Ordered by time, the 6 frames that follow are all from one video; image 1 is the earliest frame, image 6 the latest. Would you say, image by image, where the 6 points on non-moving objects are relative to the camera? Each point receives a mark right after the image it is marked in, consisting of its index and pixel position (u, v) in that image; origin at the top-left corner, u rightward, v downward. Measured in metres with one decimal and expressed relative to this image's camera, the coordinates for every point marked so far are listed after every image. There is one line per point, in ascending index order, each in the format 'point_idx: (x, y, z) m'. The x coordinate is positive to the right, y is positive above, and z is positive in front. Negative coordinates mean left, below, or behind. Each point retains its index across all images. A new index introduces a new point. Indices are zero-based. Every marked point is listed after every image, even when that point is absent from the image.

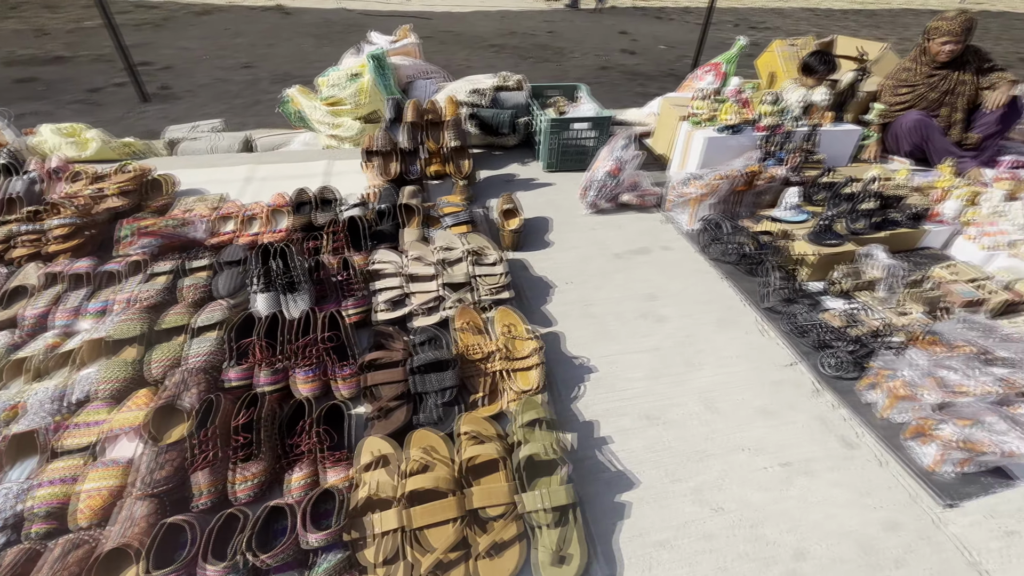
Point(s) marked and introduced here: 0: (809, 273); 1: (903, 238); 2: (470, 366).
0: (+2.3, +0.1, +3.6) m
1: (+3.2, +0.4, +3.8) m
2: (-0.2, -0.5, +2.7) m
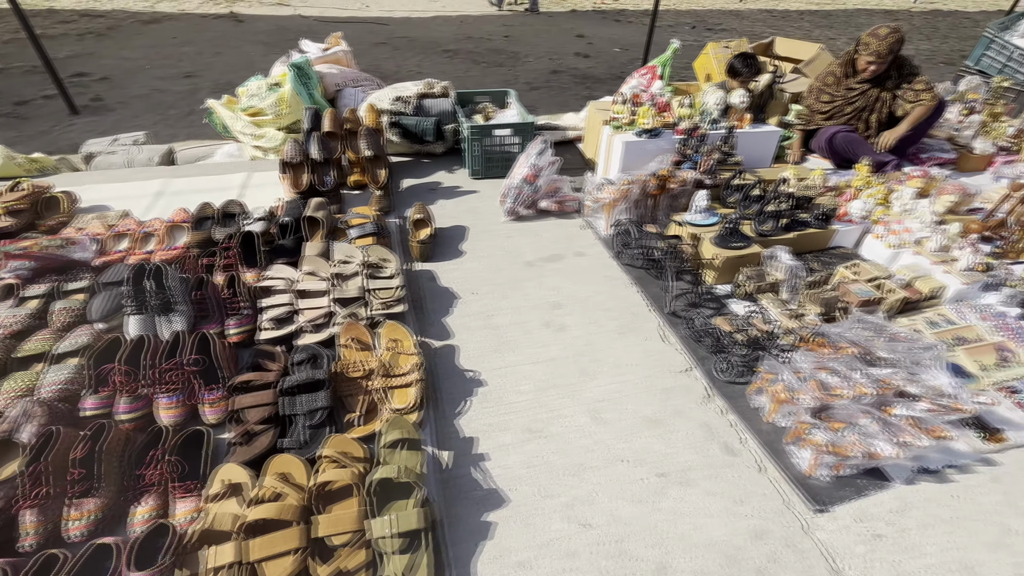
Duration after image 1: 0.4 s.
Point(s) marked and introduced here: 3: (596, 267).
0: (+1.6, +0.1, +3.6) m
1: (+2.5, +0.4, +3.8) m
2: (-0.9, -0.5, +2.6) m
3: (+0.7, +0.2, +3.8) m
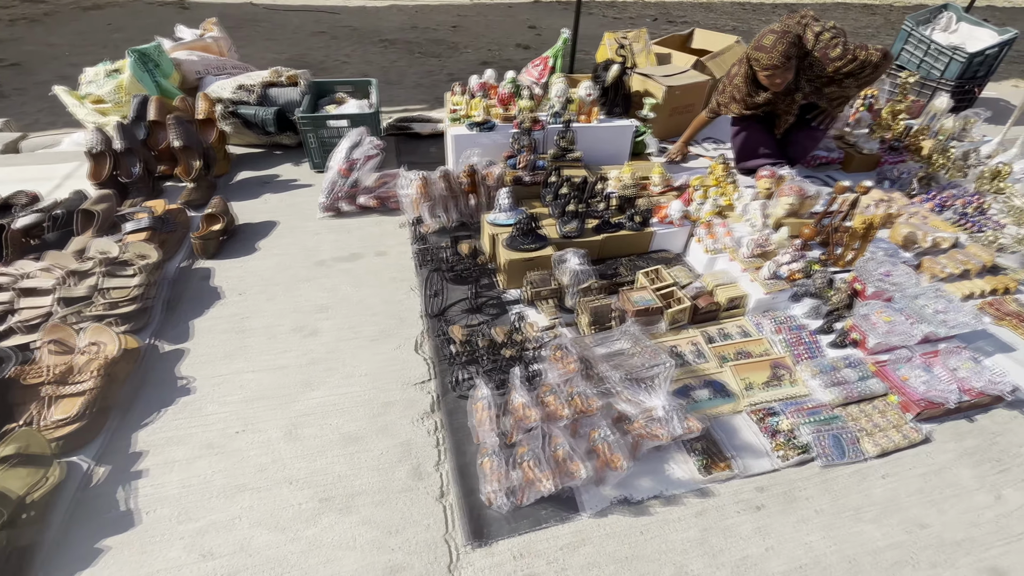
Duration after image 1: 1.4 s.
0: (-0.1, +0.1, +3.3) m
1: (+0.9, +0.4, +3.6) m
2: (-2.6, -0.5, +2.4) m
3: (-0.9, +0.2, +3.6) m
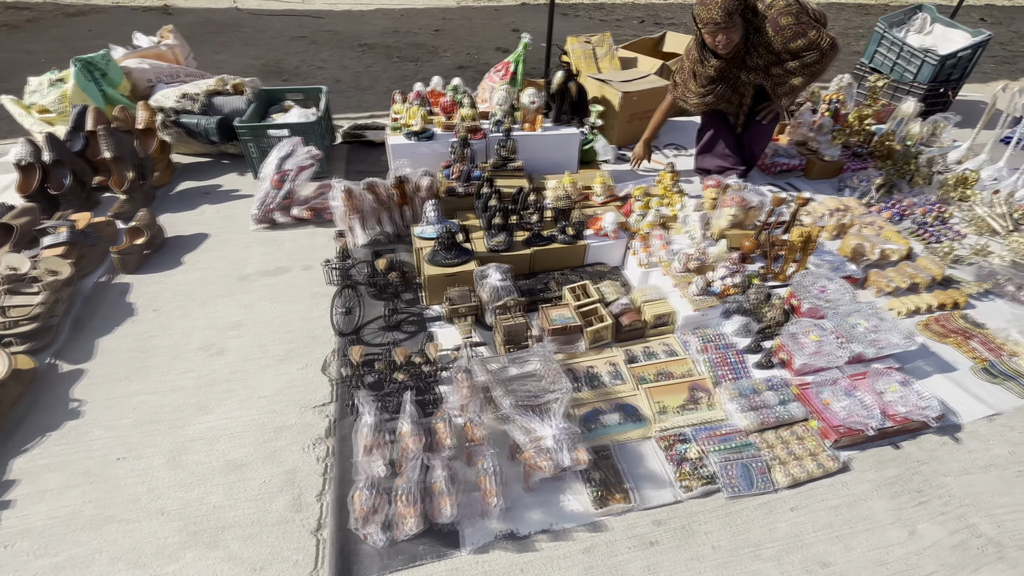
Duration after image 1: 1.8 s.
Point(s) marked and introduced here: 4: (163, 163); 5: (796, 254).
0: (-0.6, -0.1, +3.2) m
1: (+0.3, +0.2, +3.5) m
2: (-3.1, -0.7, +2.4) m
3: (-1.5, 0.0, +3.5) m
4: (-3.4, +1.2, +4.5) m
5: (+2.1, +0.3, +3.4) m
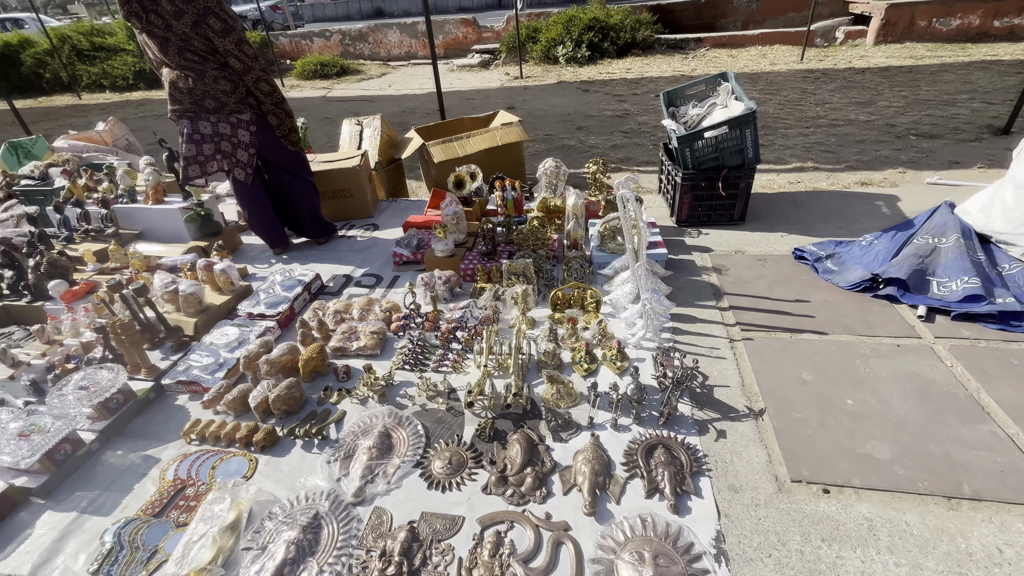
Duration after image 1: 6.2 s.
0: (-5.2, -0.3, +4.0) m
1: (-4.2, -0.2, +3.9) m
2: (-7.9, -0.5, +4.2) m
3: (-5.9, -0.2, +4.6) m
4: (-7.1, +1.1, +6.4) m
5: (-2.6, -0.4, +3.2) m
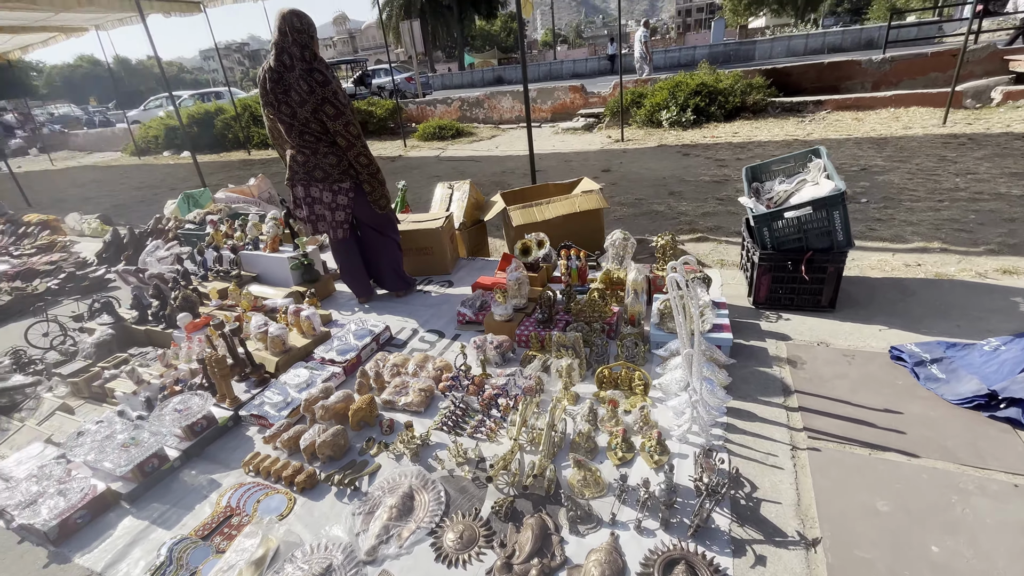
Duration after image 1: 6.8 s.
0: (-4.7, -0.6, +5.1) m
1: (-3.7, -0.5, +4.8) m
2: (-7.3, -0.5, +5.8) m
3: (-5.2, -0.4, +5.8) m
4: (-5.9, +0.7, +7.9) m
5: (-2.3, -0.7, +3.7) m
